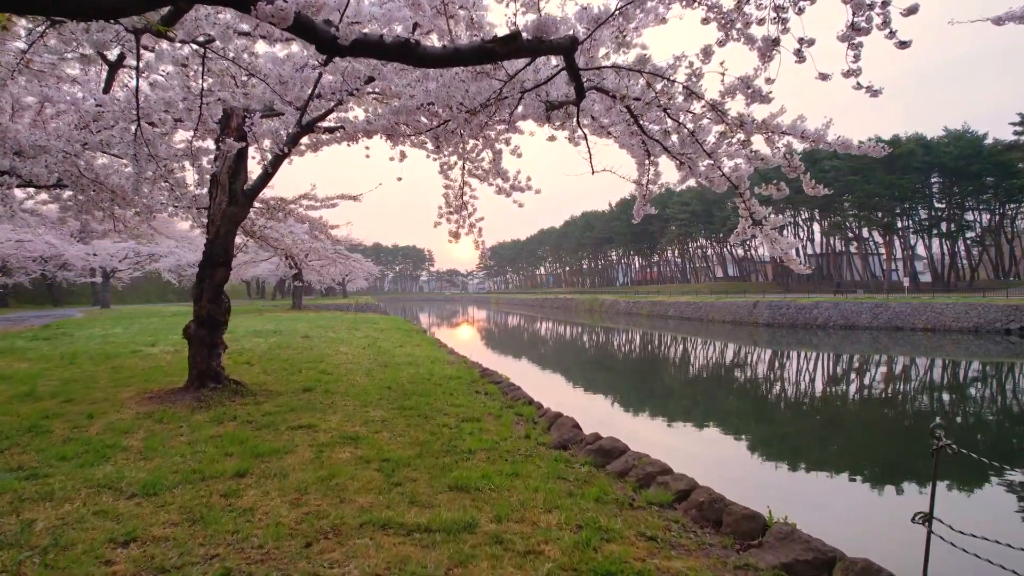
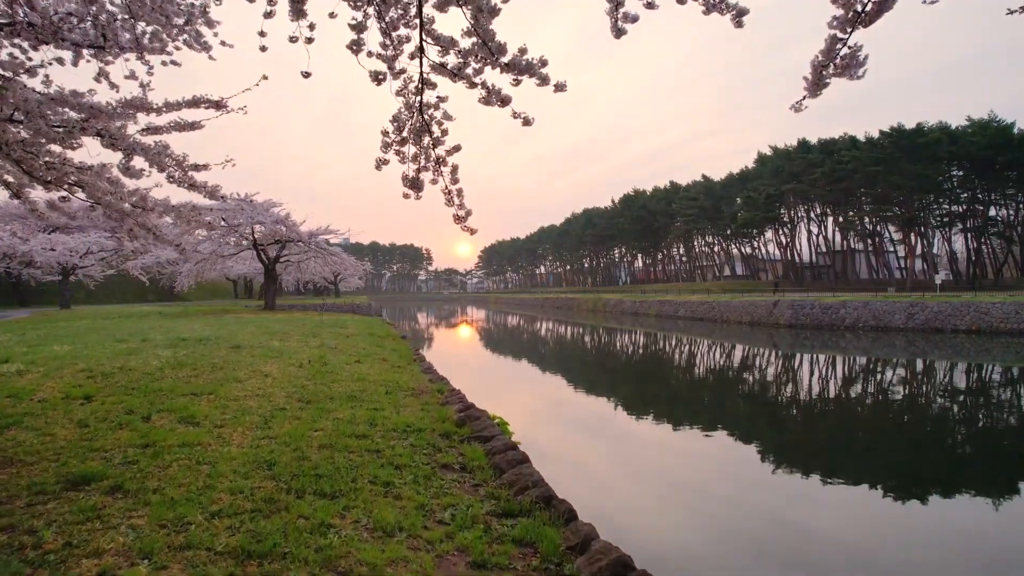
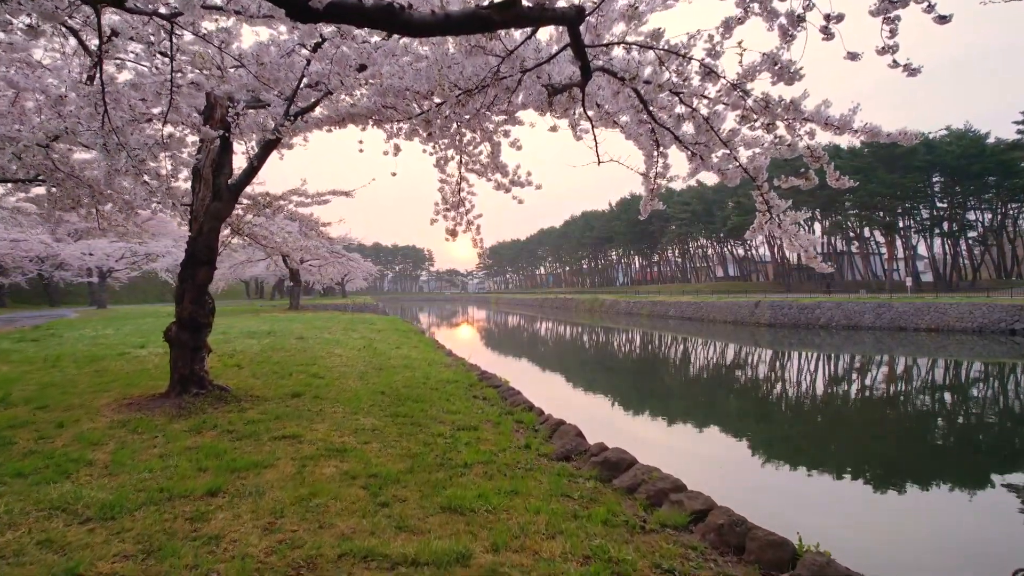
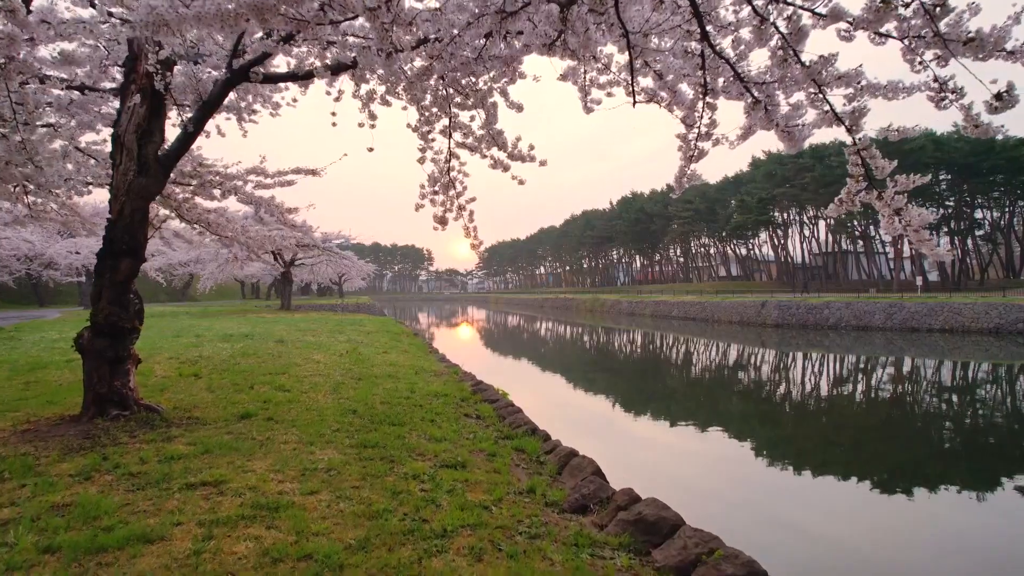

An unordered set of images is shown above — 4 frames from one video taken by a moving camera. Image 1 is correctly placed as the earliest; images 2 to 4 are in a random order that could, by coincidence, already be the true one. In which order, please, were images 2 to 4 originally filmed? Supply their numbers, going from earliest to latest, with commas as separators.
3, 4, 2
